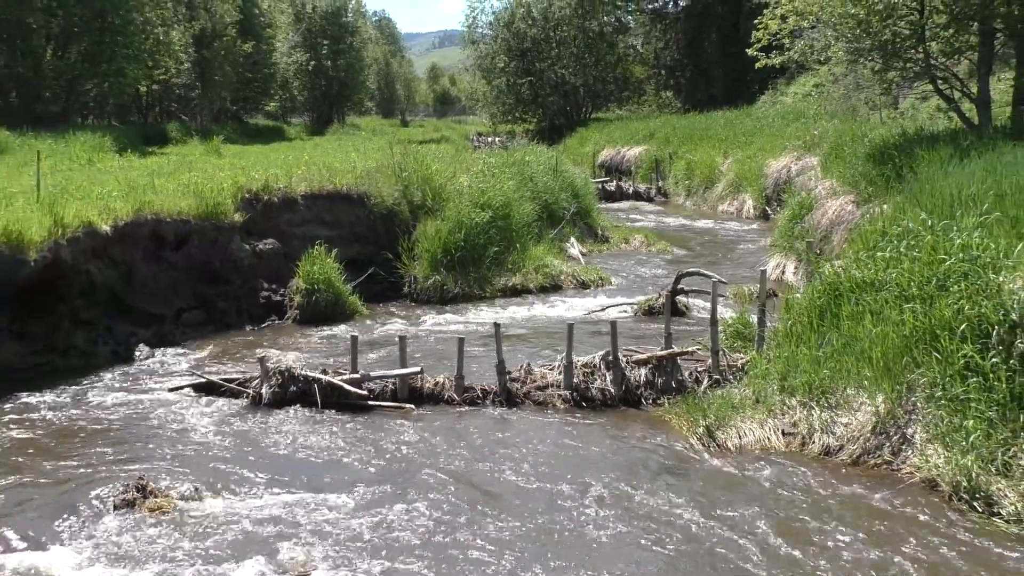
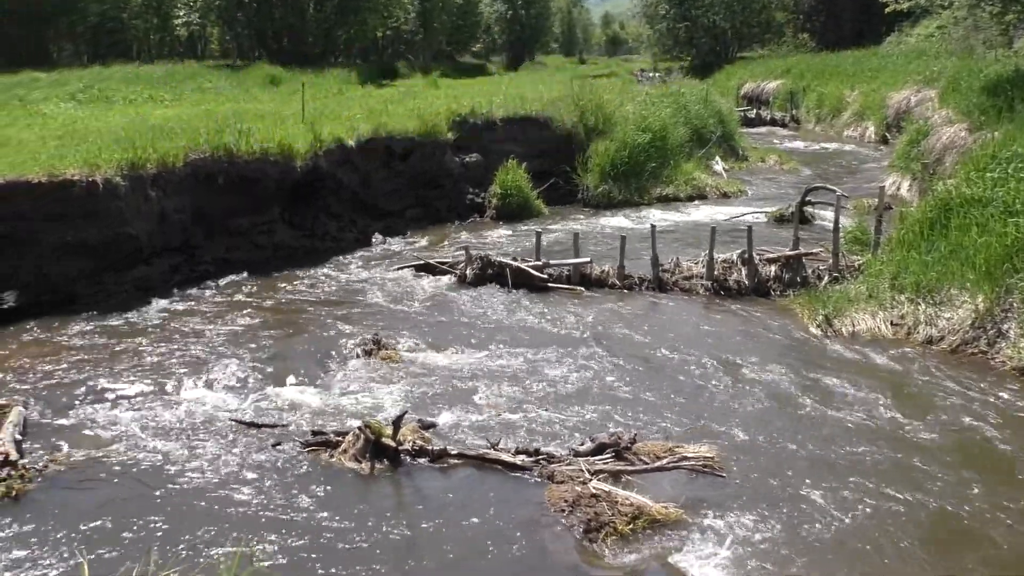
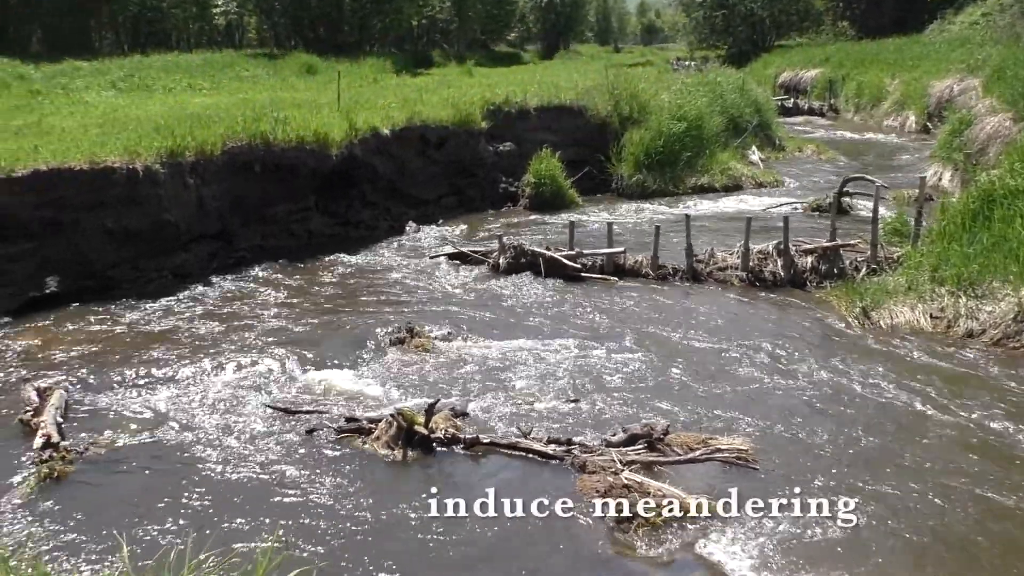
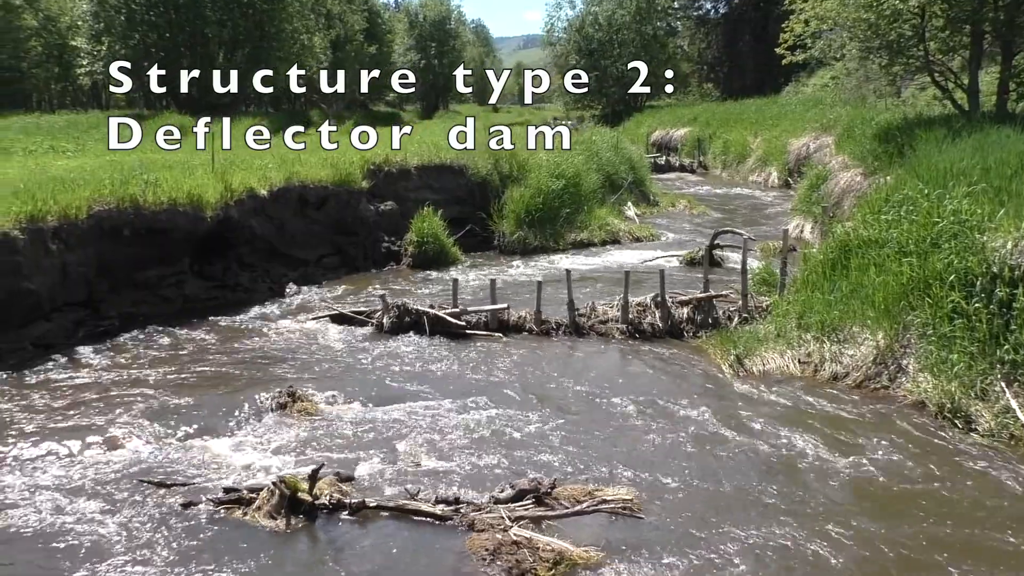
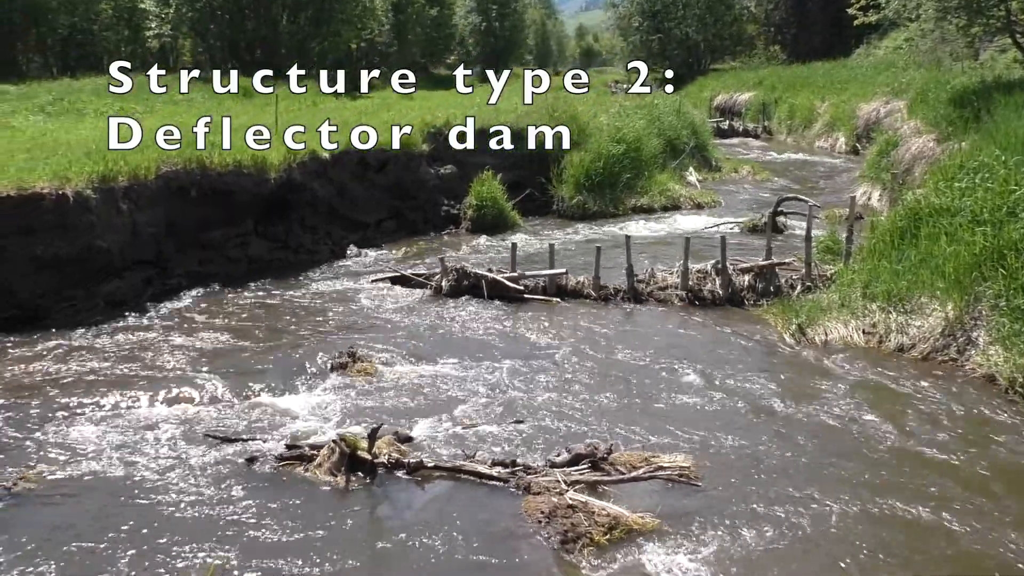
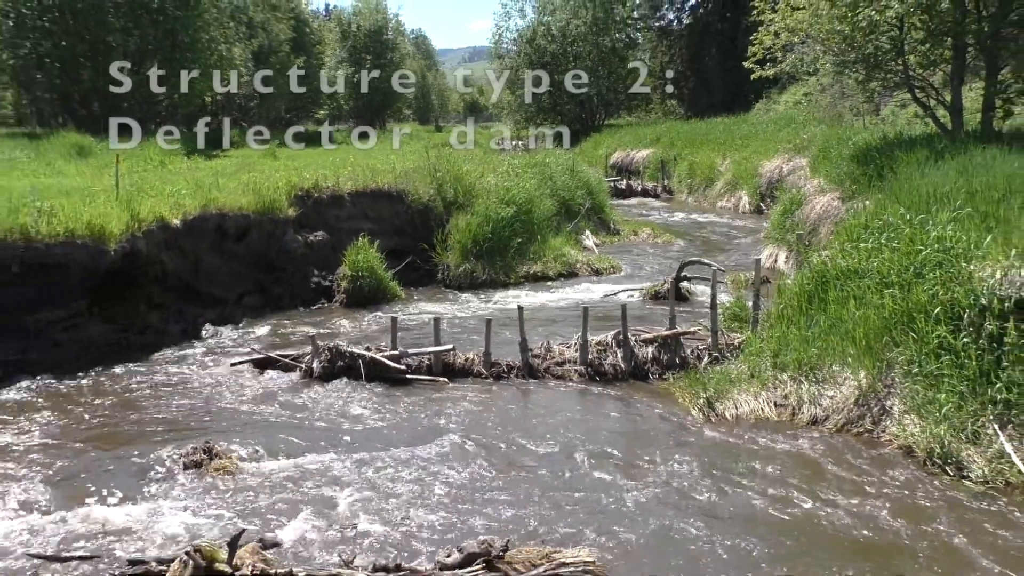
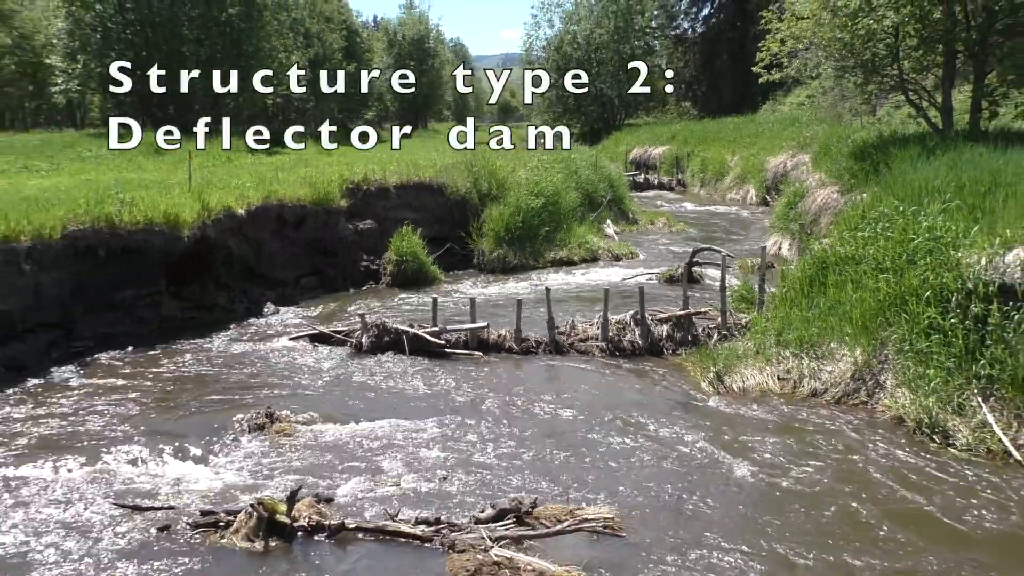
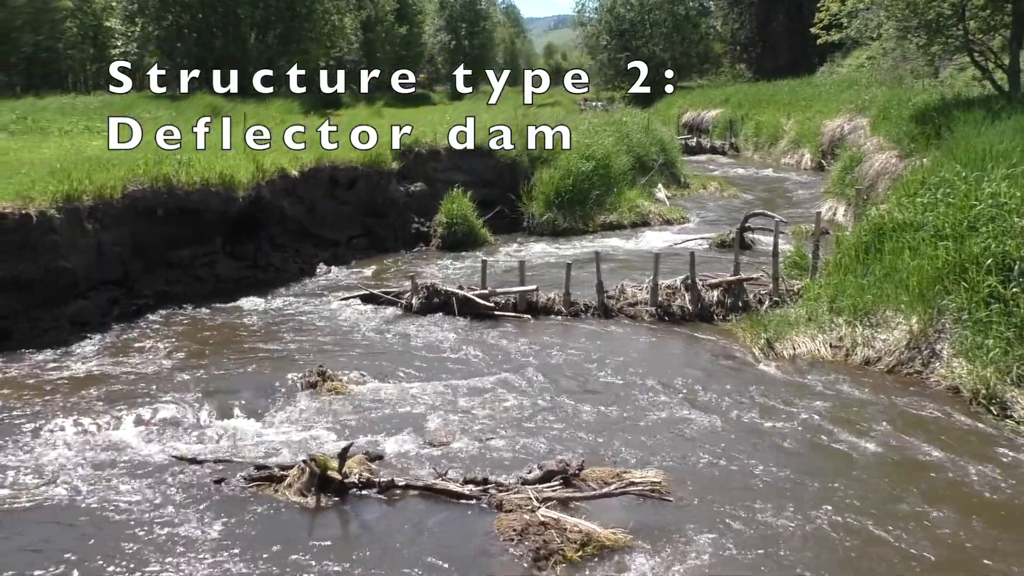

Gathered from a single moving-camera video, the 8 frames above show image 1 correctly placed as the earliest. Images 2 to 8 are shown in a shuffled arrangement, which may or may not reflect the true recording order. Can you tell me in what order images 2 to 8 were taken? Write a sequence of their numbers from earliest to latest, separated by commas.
6, 7, 4, 8, 5, 2, 3
